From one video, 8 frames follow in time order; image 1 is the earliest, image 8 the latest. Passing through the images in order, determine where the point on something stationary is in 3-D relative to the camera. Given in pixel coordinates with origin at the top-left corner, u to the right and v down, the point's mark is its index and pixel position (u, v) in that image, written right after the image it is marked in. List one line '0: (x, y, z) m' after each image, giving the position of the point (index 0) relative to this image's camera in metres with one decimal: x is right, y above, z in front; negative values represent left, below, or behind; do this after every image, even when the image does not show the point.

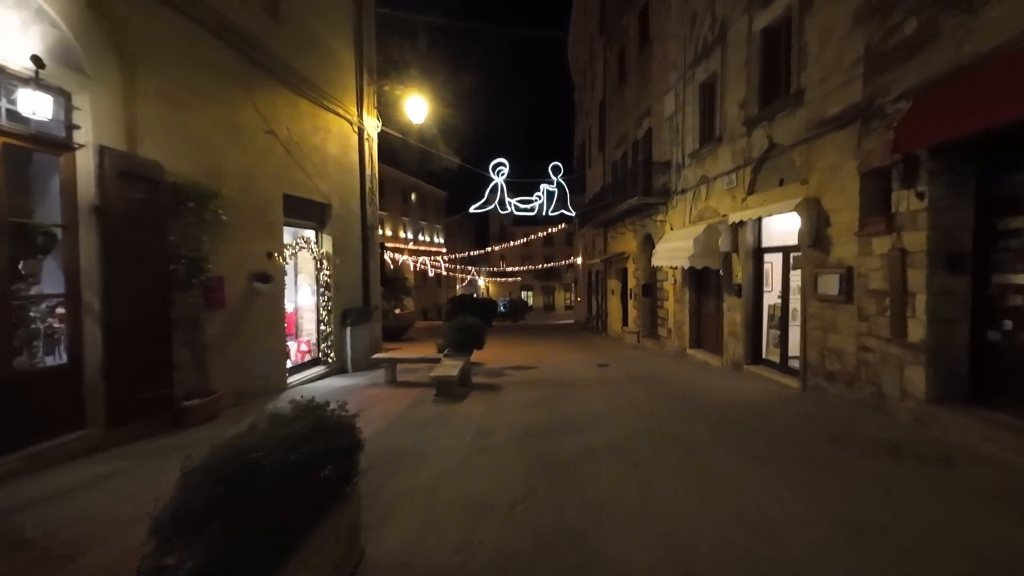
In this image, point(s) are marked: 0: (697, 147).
0: (+4.5, +3.5, +12.8) m
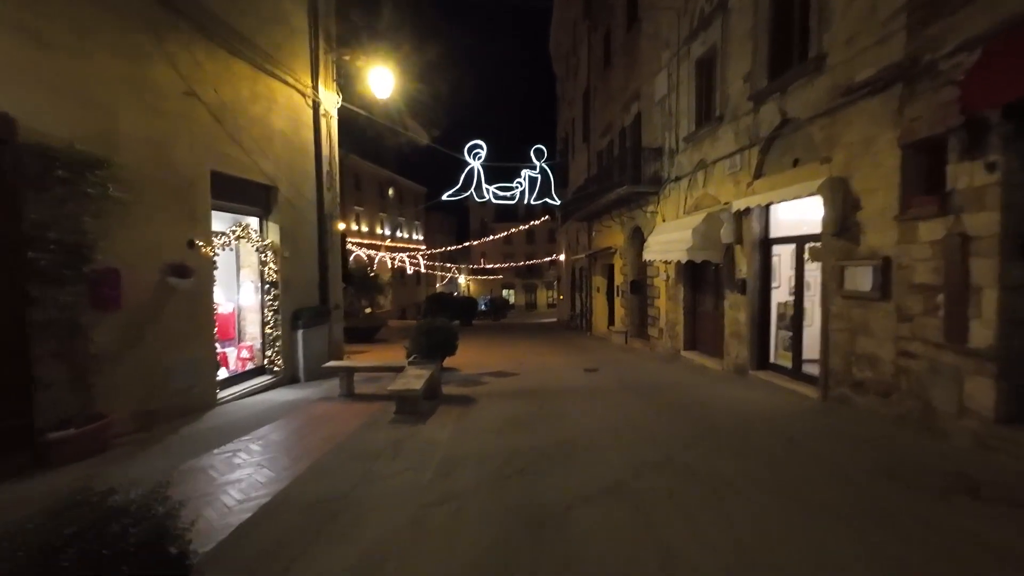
0: (+4.0, +3.5, +11.6) m
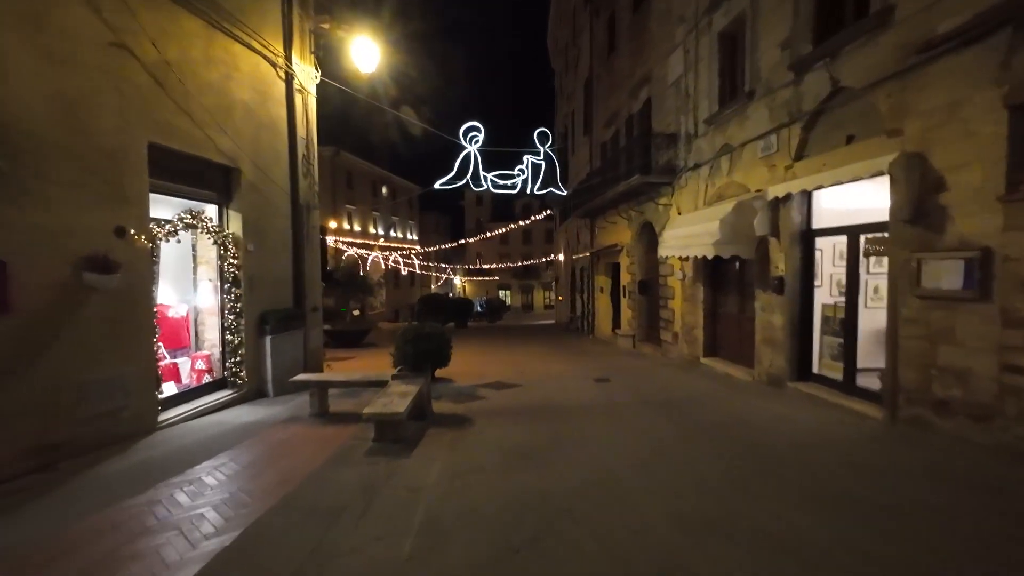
0: (+4.0, +3.5, +10.4) m
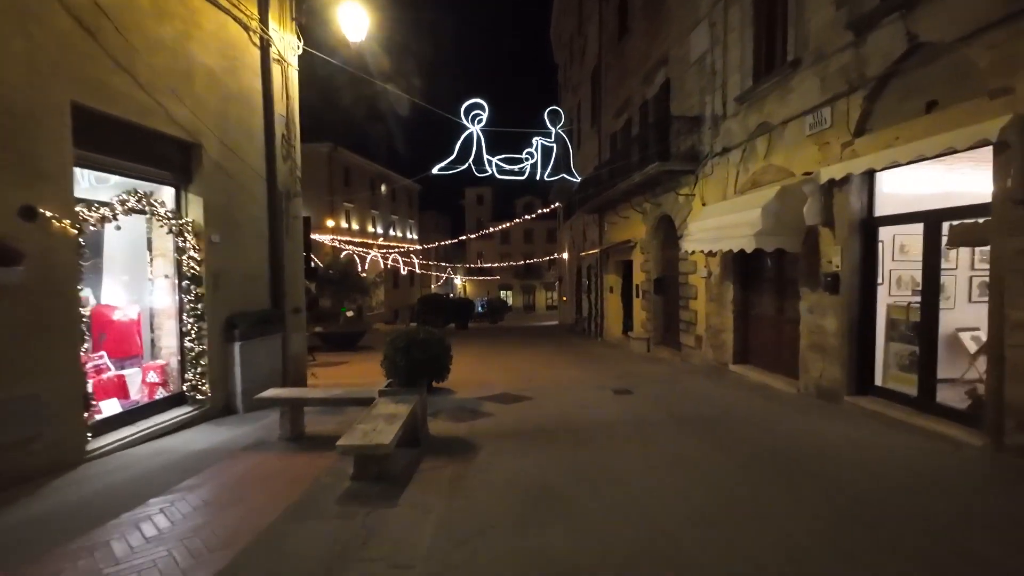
0: (+4.2, +3.6, +9.2) m
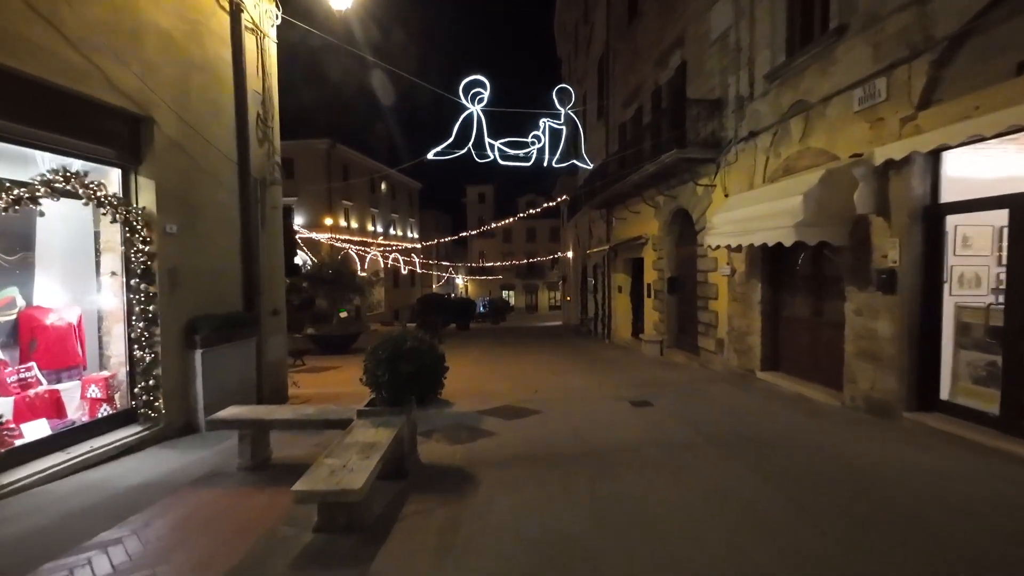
0: (+4.3, +3.6, +8.3) m
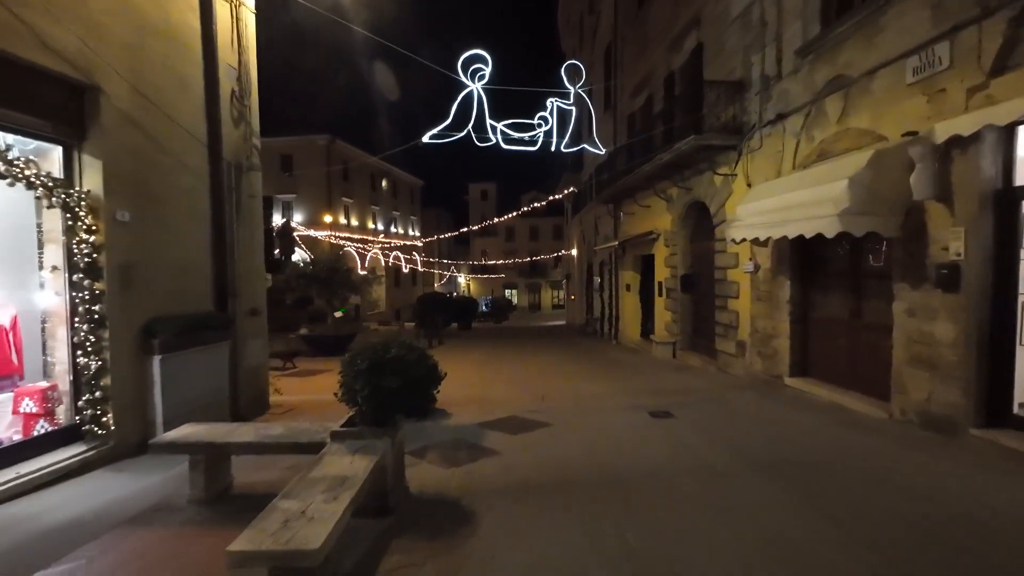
0: (+4.3, +3.6, +7.4) m
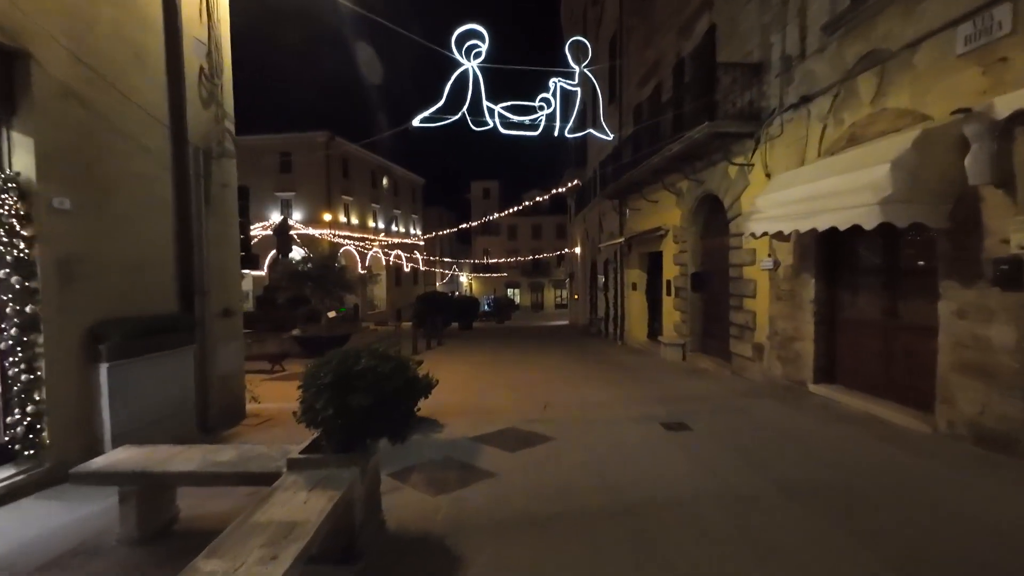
0: (+4.3, +3.6, +6.8) m
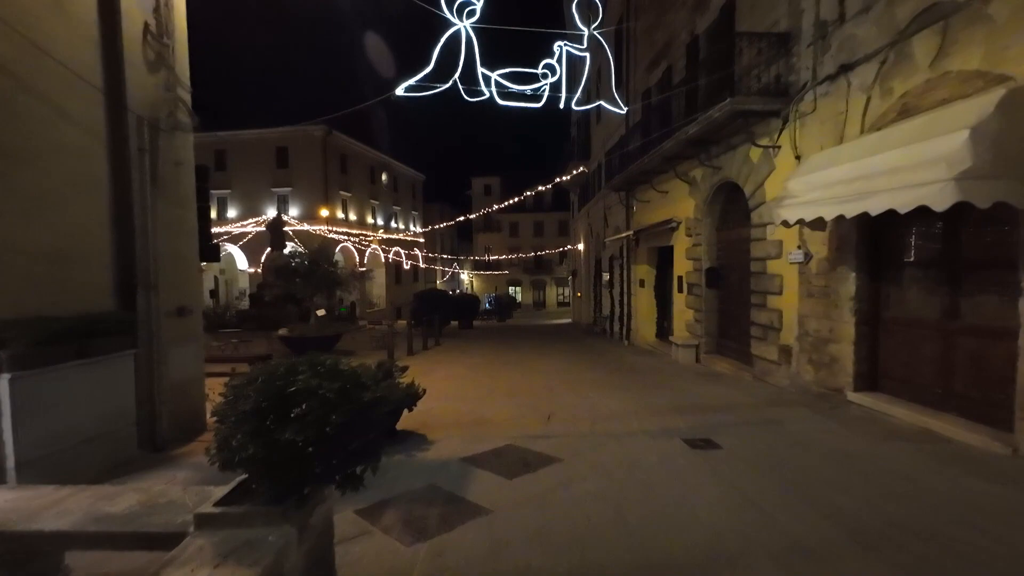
0: (+4.3, +3.7, +5.9) m
